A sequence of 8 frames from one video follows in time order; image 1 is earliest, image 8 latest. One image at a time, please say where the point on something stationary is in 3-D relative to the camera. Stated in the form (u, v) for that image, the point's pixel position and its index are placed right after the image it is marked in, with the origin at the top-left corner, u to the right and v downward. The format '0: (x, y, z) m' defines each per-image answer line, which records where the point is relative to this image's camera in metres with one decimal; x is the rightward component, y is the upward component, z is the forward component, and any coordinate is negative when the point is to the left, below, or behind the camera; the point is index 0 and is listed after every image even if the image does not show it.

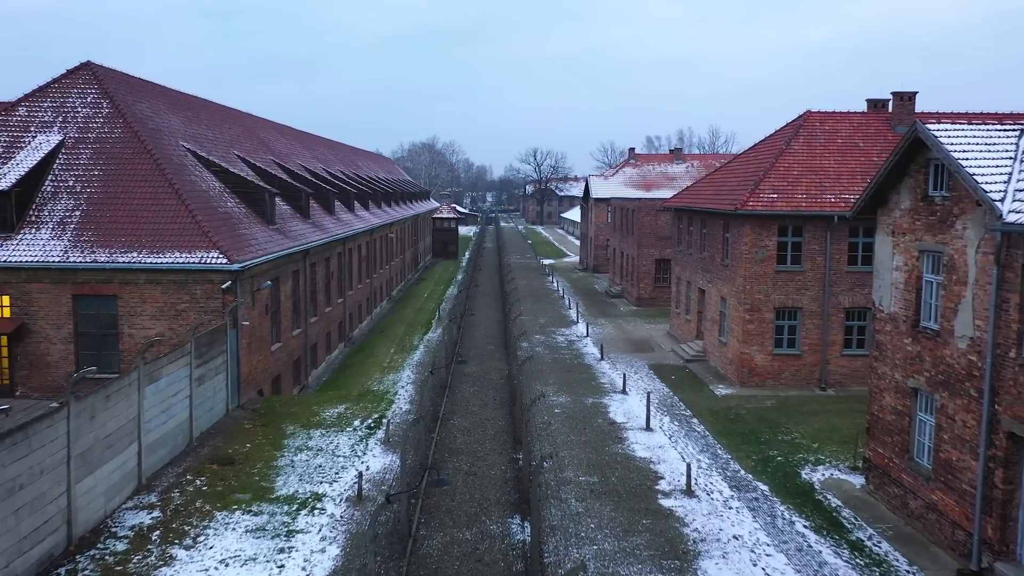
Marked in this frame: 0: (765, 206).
0: (+6.5, +2.1, +18.3) m
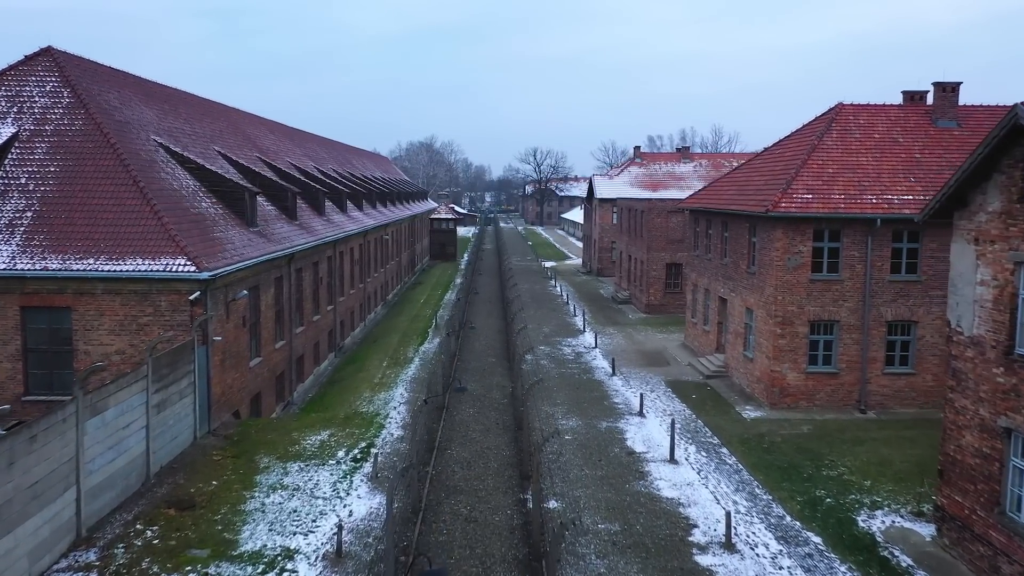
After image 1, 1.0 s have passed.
0: (+6.6, +1.8, +16.4) m
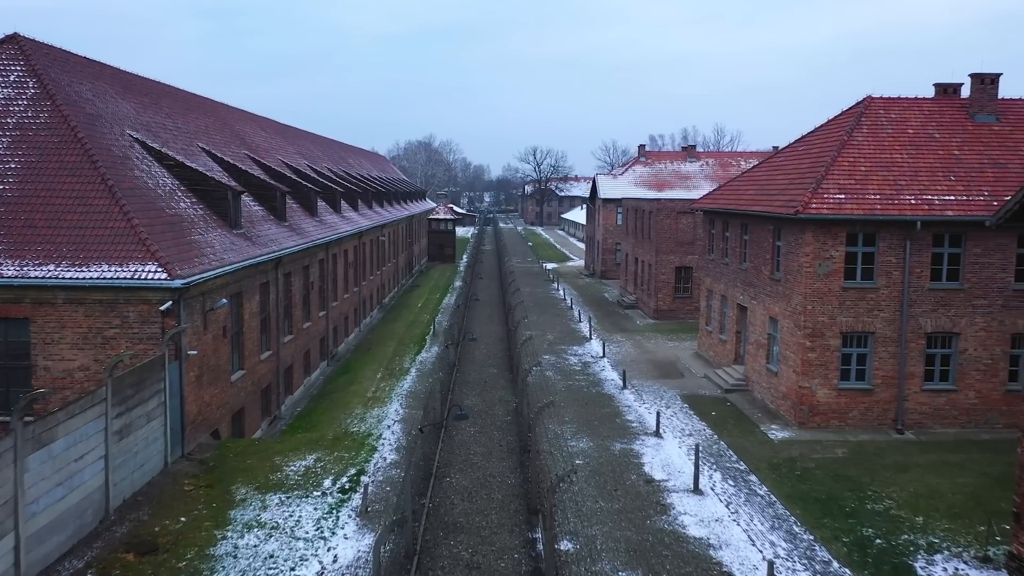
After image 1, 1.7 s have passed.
0: (+6.7, +1.7, +15.0) m
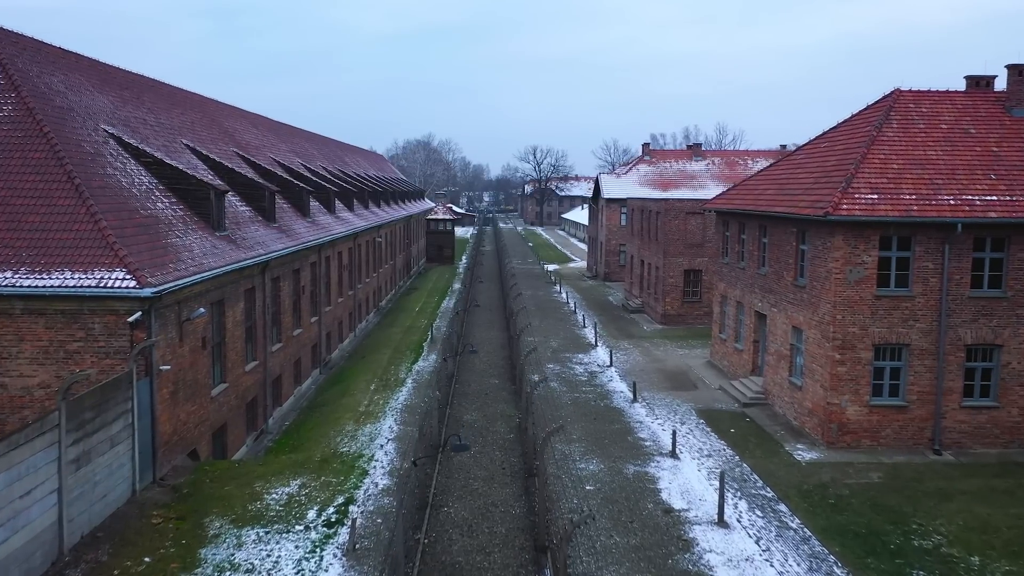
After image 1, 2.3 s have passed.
0: (+6.8, +1.5, +13.8) m
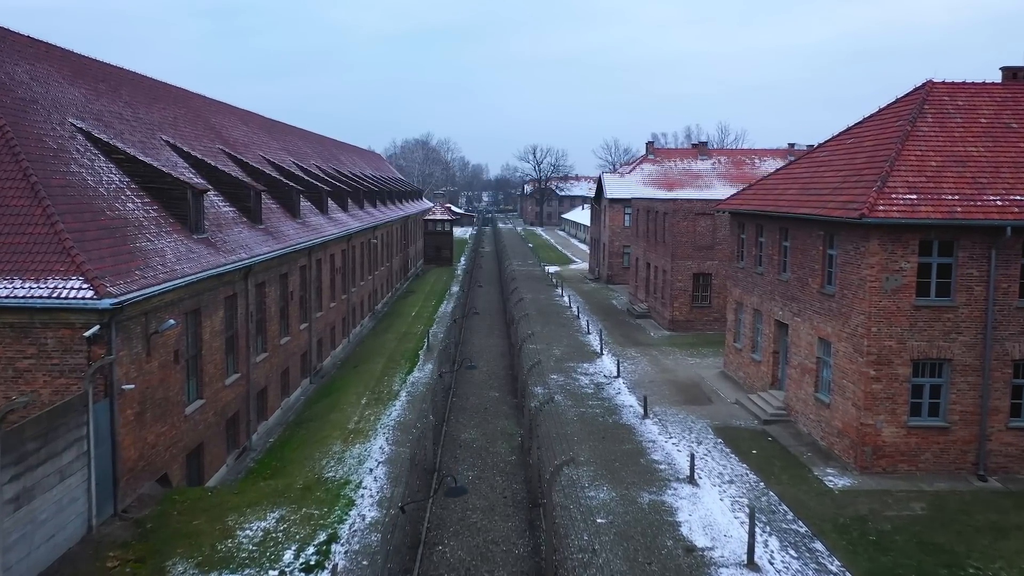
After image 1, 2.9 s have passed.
0: (+6.8, +1.3, +12.5) m
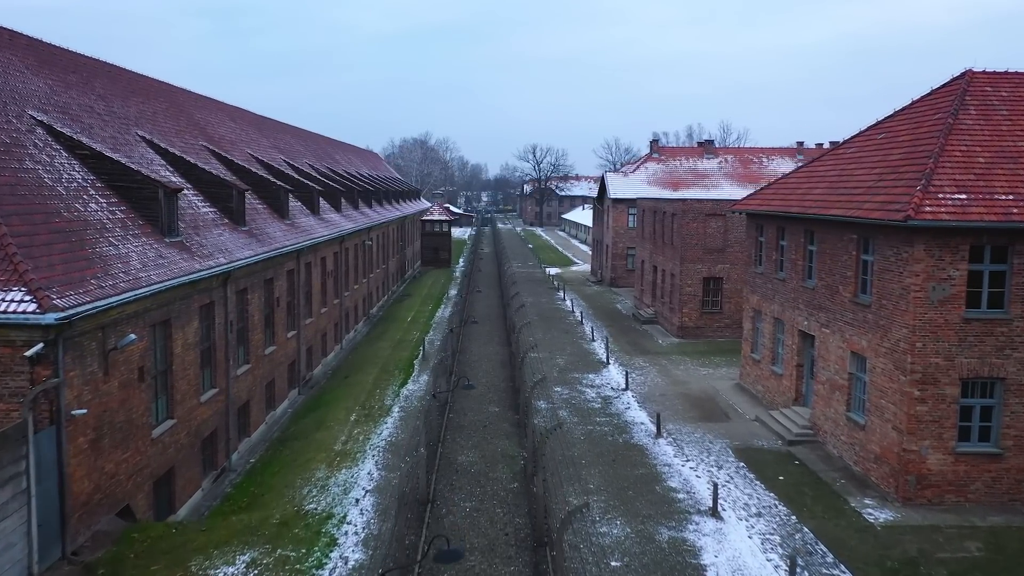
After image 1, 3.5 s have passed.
0: (+6.8, +1.2, +11.1) m
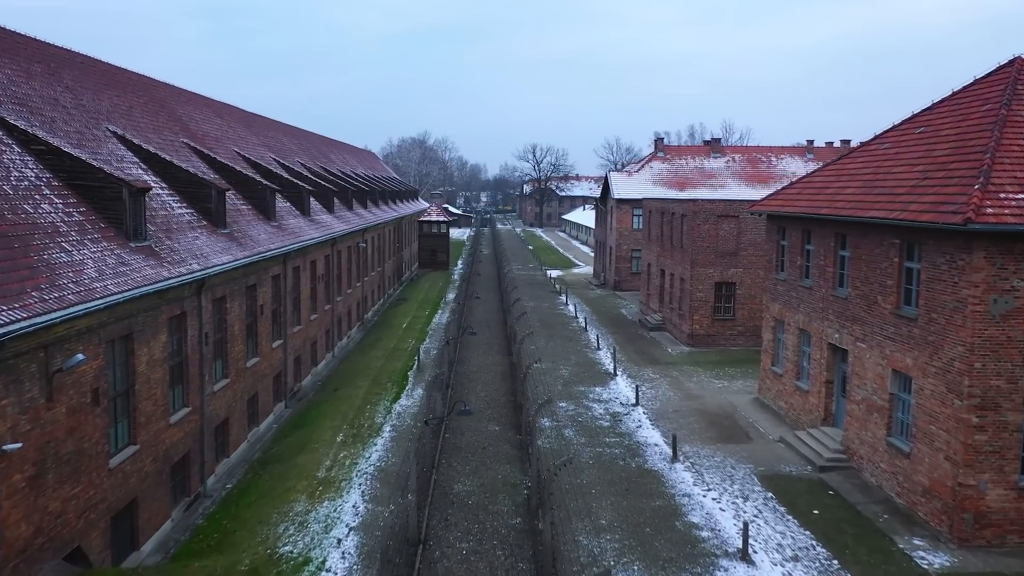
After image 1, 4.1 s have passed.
0: (+6.9, +1.0, +9.7) m
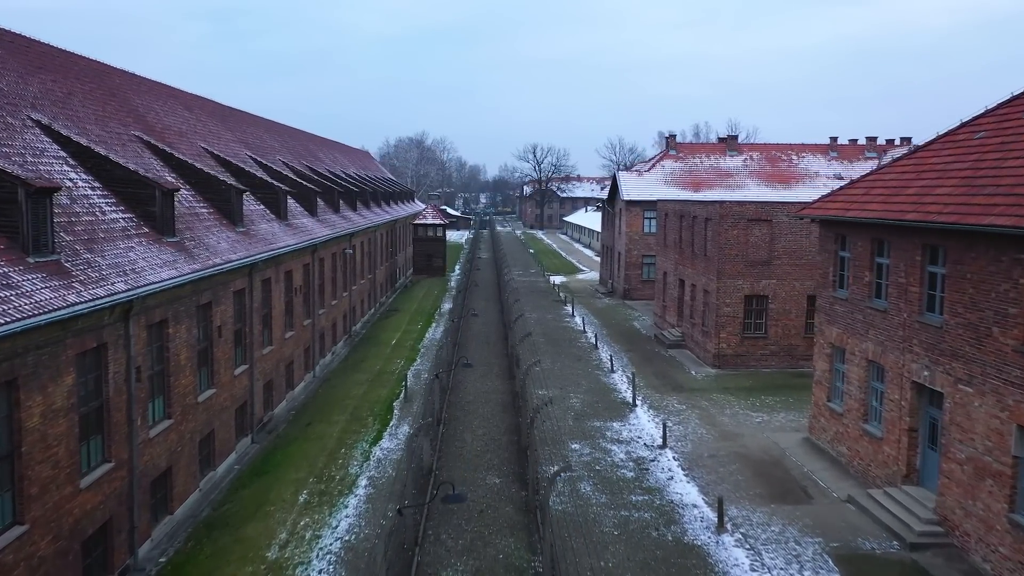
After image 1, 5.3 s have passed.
0: (+6.9, +0.6, +6.9) m
